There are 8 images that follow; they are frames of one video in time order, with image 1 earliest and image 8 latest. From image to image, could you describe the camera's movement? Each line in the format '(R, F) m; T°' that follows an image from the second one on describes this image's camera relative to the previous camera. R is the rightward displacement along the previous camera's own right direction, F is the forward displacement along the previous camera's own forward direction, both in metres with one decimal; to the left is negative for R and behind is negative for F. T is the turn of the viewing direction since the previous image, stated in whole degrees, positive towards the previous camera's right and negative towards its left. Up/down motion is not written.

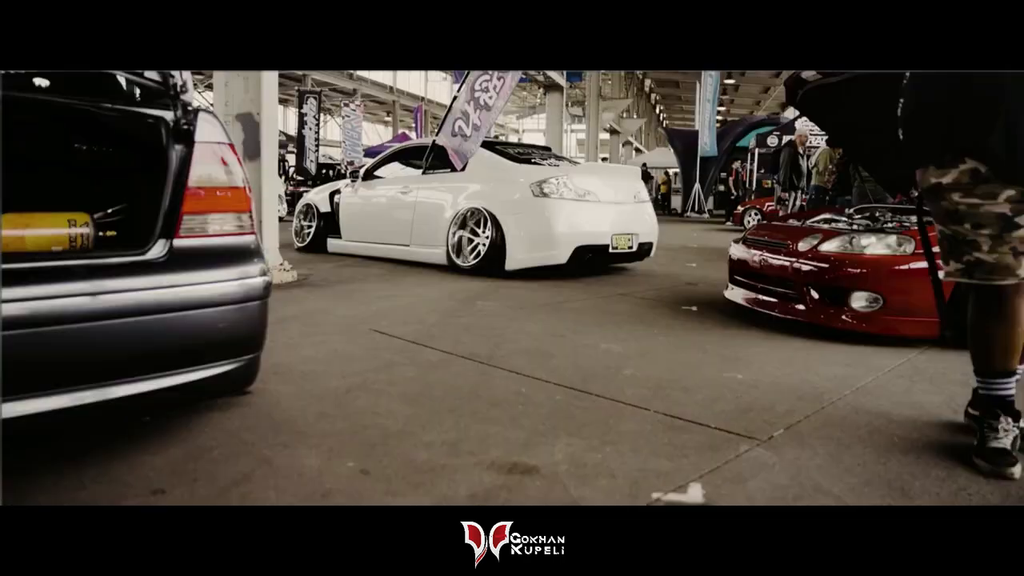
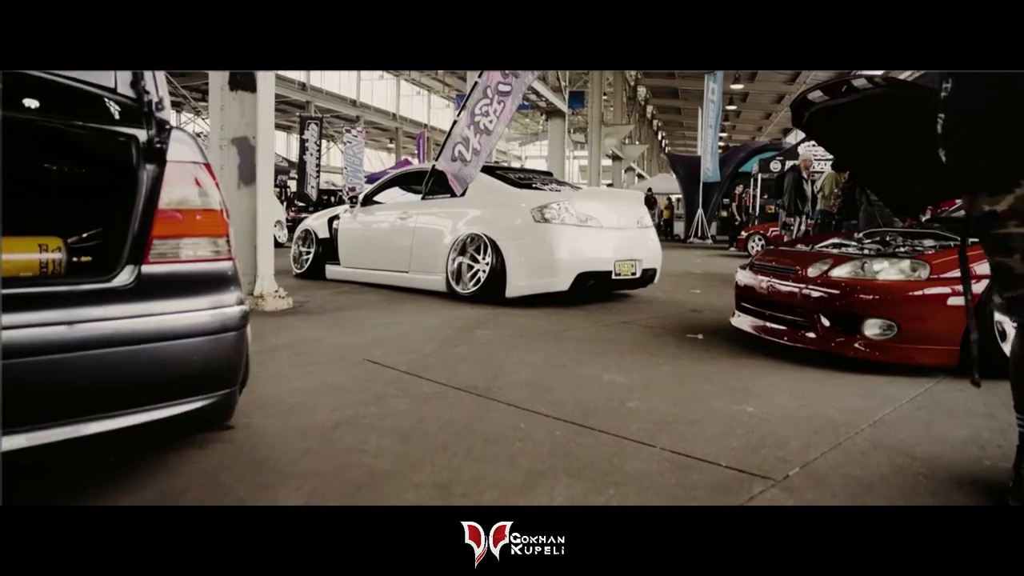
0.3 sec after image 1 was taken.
(0.0, +0.1) m; 0°
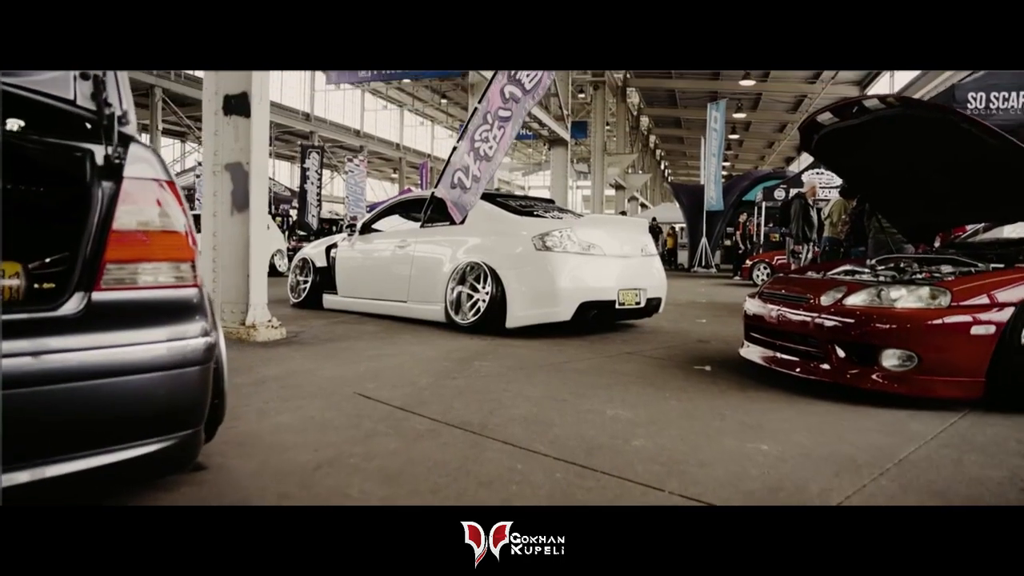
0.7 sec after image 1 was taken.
(0.0, +0.1) m; 0°
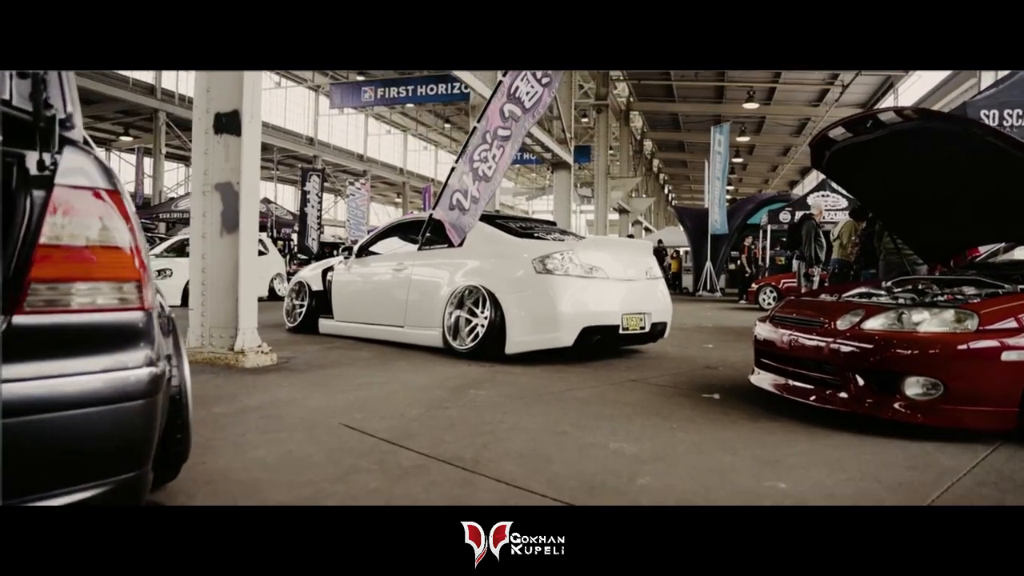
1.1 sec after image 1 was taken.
(0.0, +0.2) m; 0°
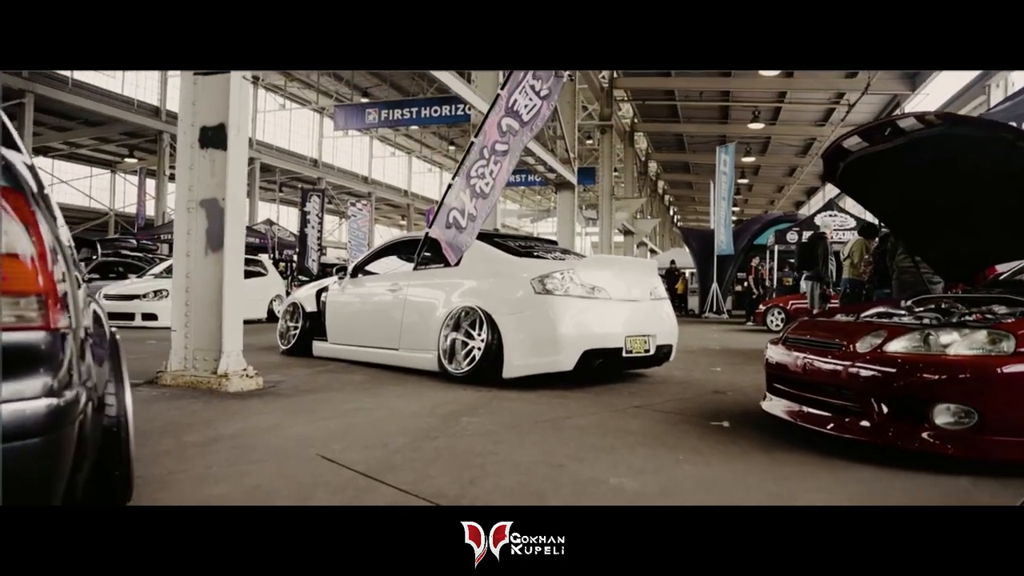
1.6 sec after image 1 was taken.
(+0.1, +0.2) m; -1°
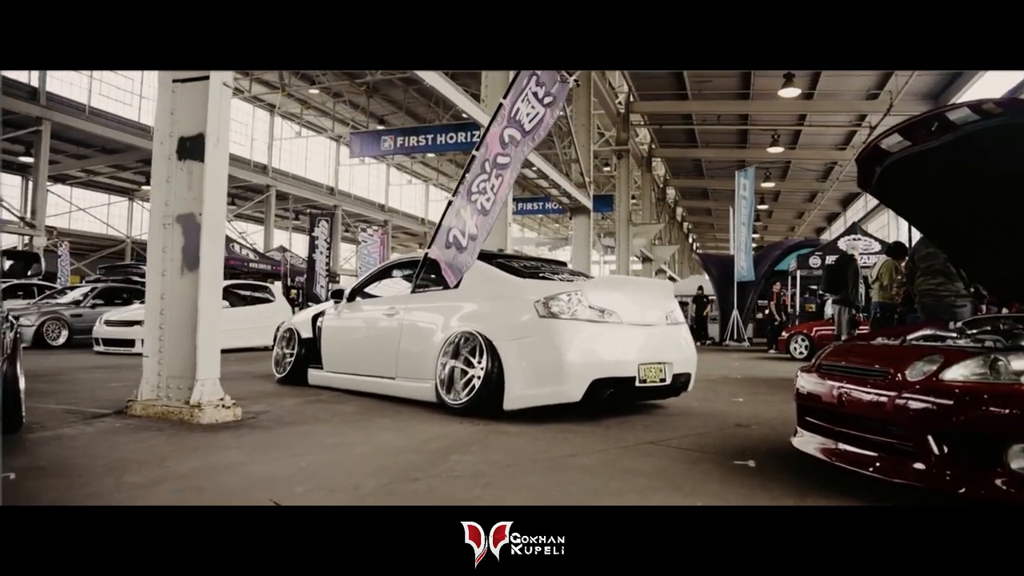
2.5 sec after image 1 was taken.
(+0.1, +0.4) m; -2°
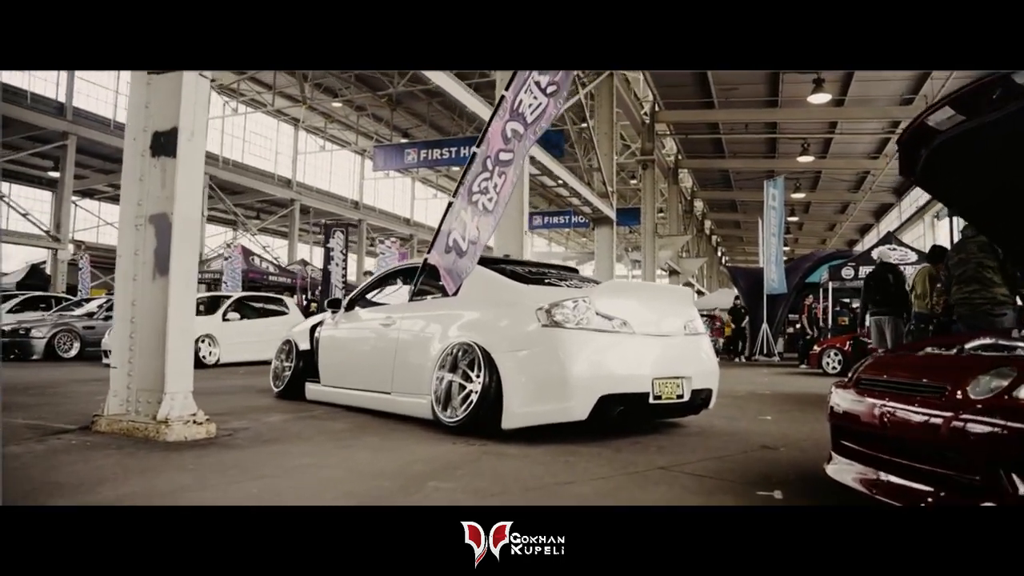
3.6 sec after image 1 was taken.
(+0.2, +0.4) m; -2°
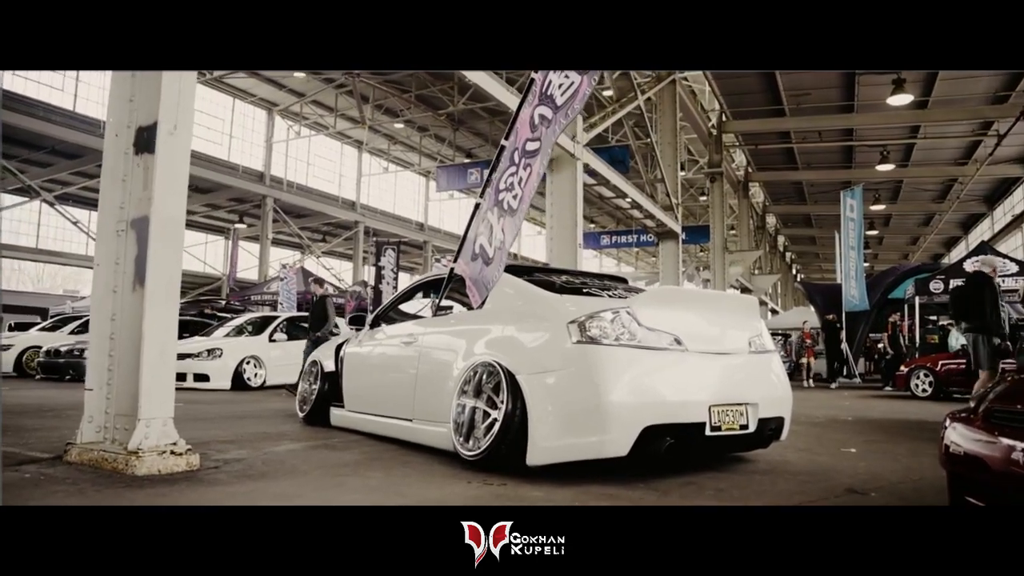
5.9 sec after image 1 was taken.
(+0.2, +0.6) m; -6°
